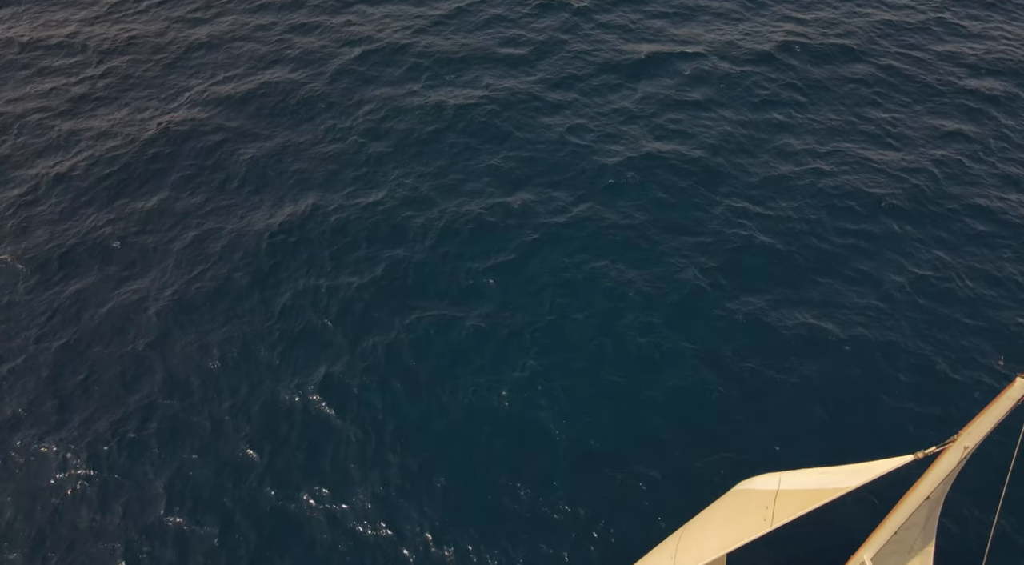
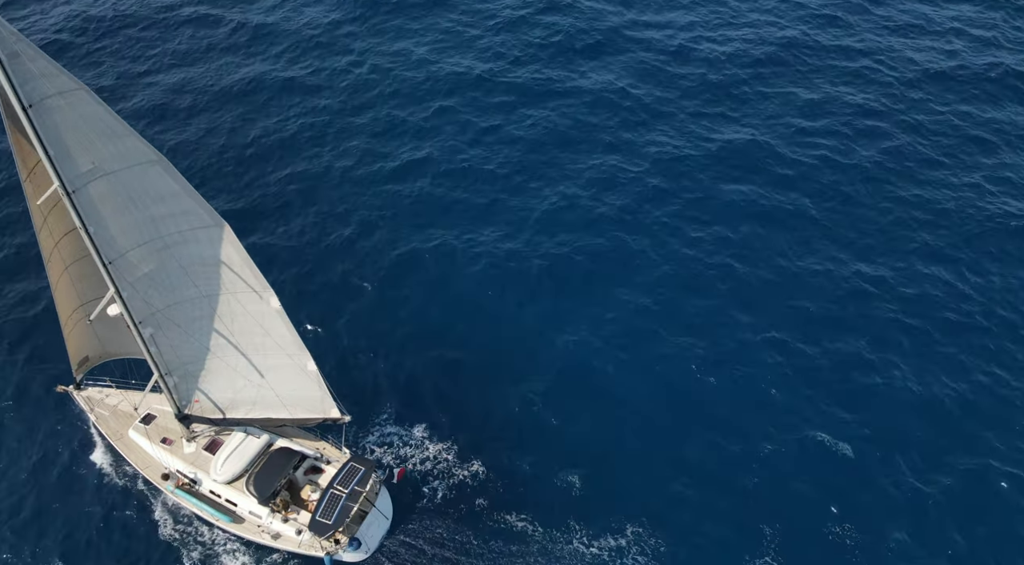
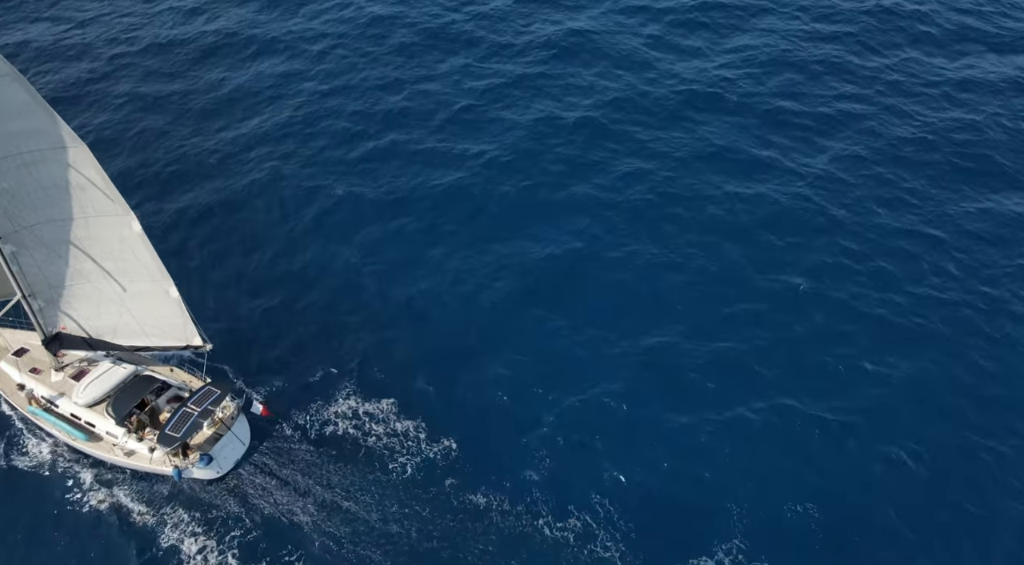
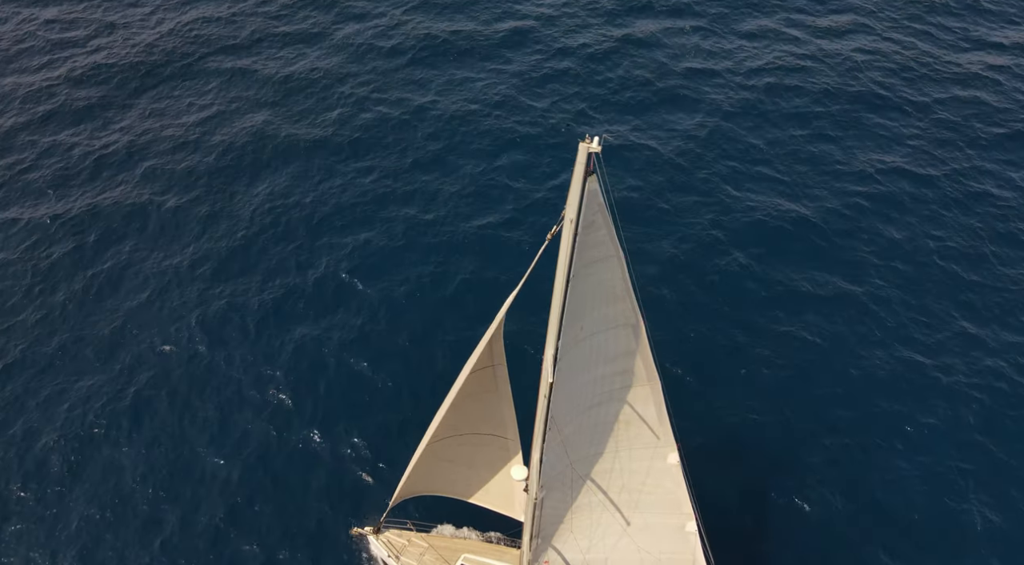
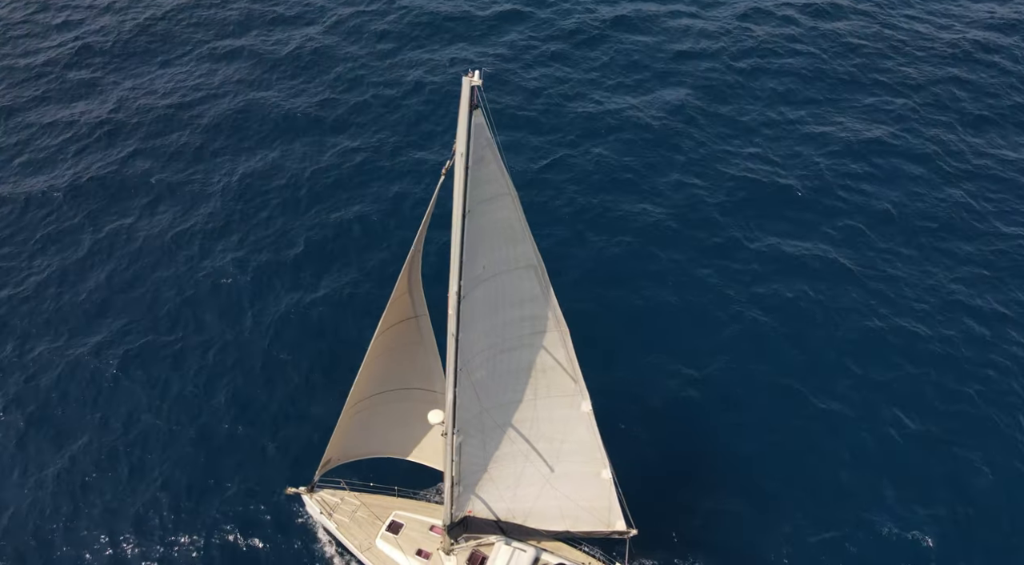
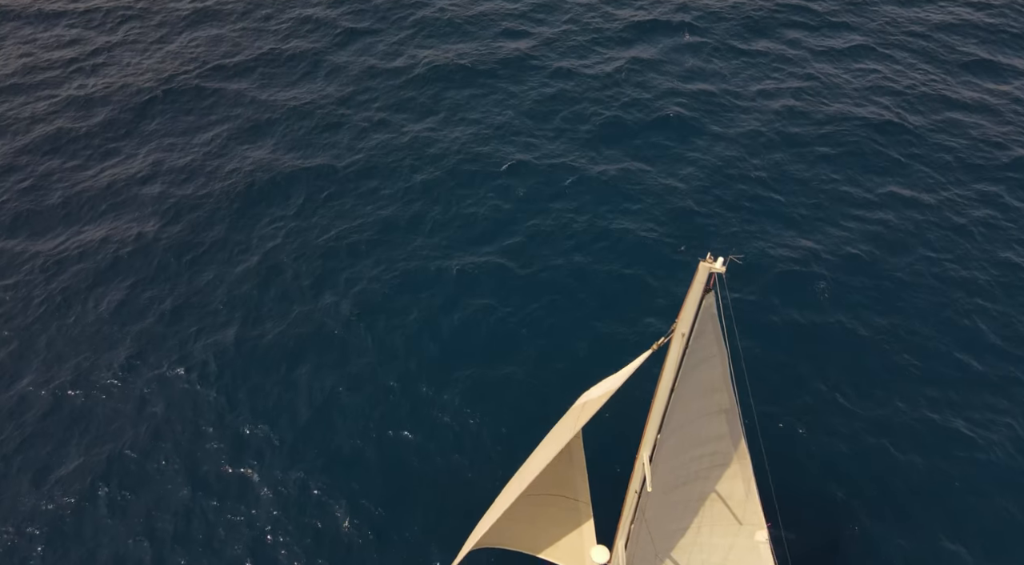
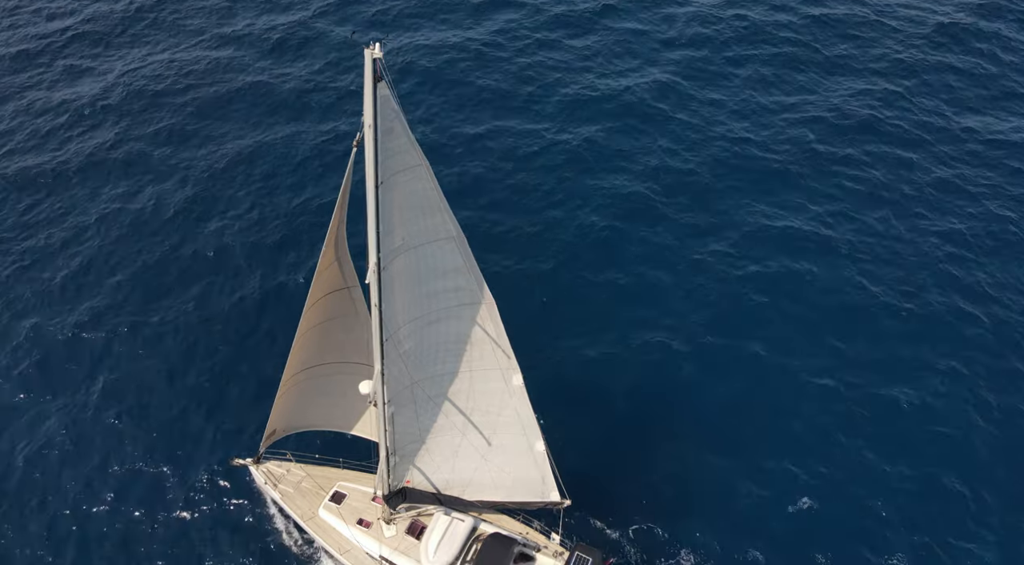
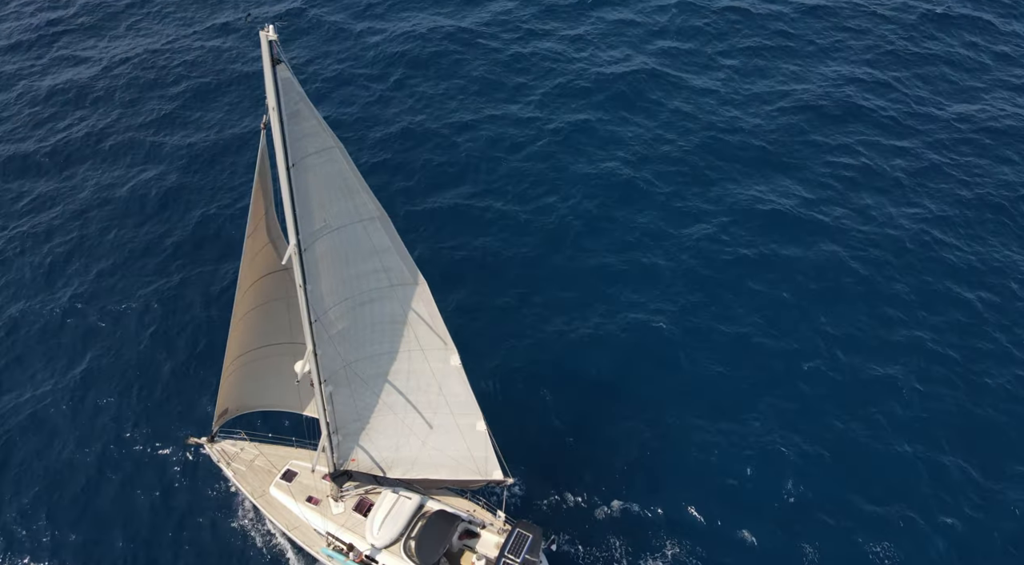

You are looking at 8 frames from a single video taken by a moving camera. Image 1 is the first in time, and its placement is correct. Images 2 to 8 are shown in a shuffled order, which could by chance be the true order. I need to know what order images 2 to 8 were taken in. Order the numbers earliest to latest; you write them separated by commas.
6, 4, 5, 7, 8, 2, 3
